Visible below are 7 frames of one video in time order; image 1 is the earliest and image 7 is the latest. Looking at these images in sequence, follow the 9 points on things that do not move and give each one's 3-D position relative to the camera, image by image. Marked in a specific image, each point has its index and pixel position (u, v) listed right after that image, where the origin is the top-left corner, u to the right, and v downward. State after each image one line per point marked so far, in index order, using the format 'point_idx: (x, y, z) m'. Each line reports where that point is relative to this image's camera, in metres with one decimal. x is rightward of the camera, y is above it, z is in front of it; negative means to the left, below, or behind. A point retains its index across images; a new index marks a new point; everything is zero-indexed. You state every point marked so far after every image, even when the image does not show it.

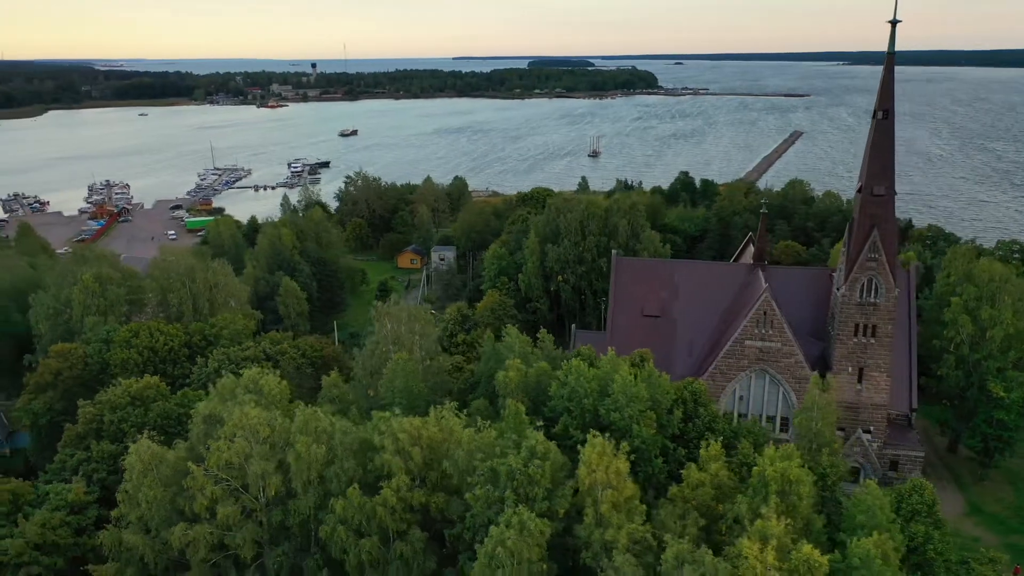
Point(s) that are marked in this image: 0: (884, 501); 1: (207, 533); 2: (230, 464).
0: (+8.2, -4.7, +18.4) m
1: (-7.1, -5.7, +19.2) m
2: (-6.6, -4.2, +19.7) m
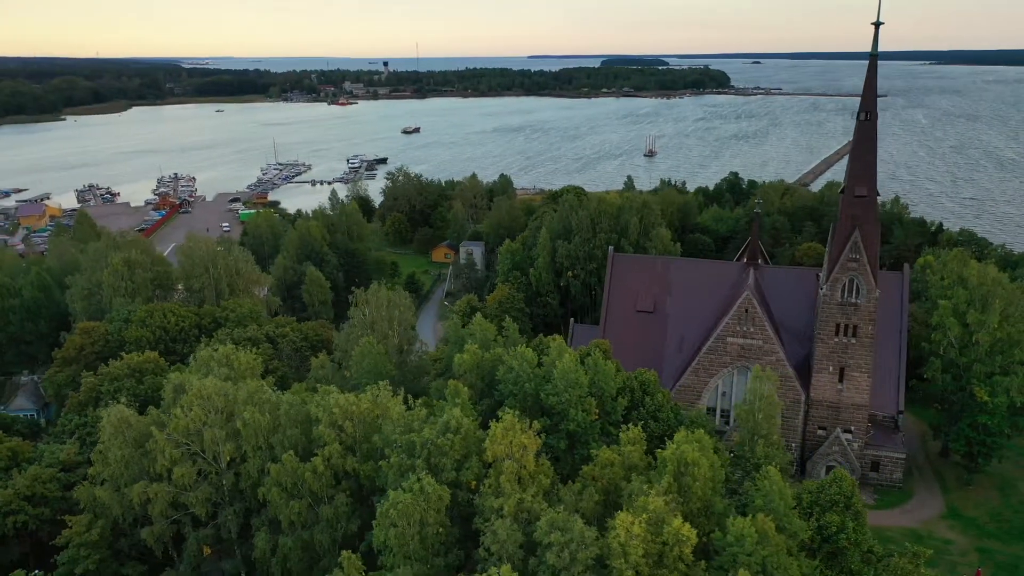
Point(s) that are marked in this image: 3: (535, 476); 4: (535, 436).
0: (+6.3, -4.6, +19.1) m
1: (-8.9, -5.2, +21.2) m
2: (-8.4, -3.7, +21.6) m
3: (+0.6, -4.2, +18.4) m
4: (+0.6, -3.4, +18.9) m
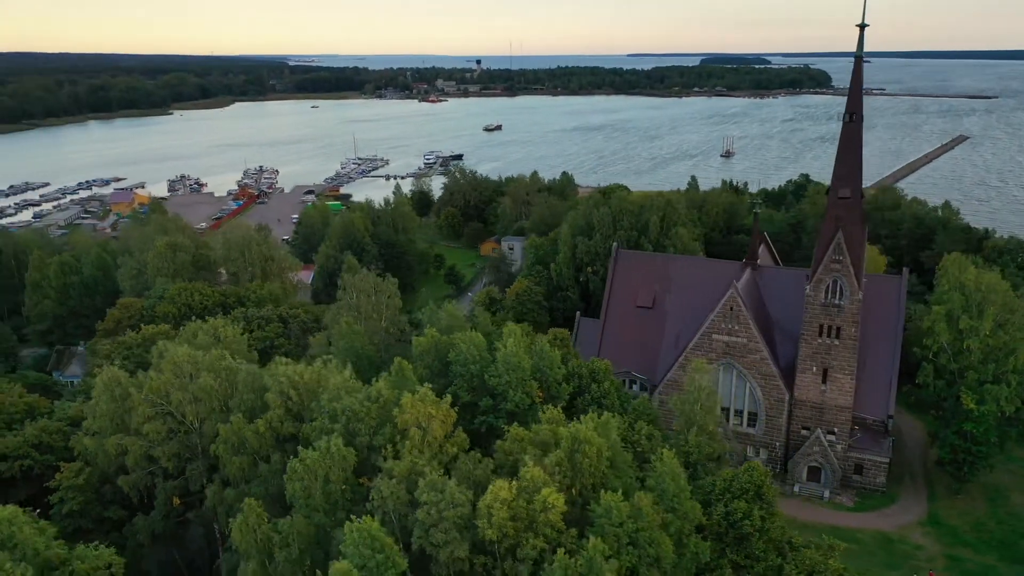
0: (+4.0, -4.4, +20.1) m
1: (-10.9, -4.5, +23.8) m
2: (-10.2, -3.0, +24.2) m
3: (-1.7, -3.8, +20.1) m
4: (-1.6, -3.0, +20.5) m
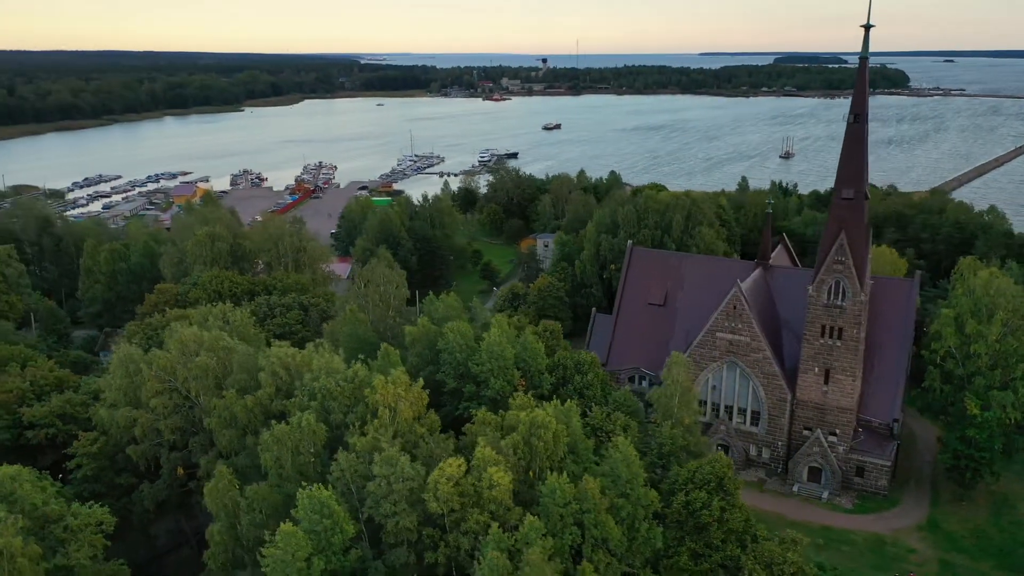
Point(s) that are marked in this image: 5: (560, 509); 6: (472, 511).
0: (+3.0, -4.2, +20.8) m
1: (-11.5, -4.0, +25.7) m
2: (-10.8, -2.5, +26.0) m
3: (-2.6, -3.5, +21.2) m
4: (-2.5, -2.7, +21.7) m
5: (+1.1, -5.0, +18.8) m
6: (-0.9, -5.0, +18.3) m
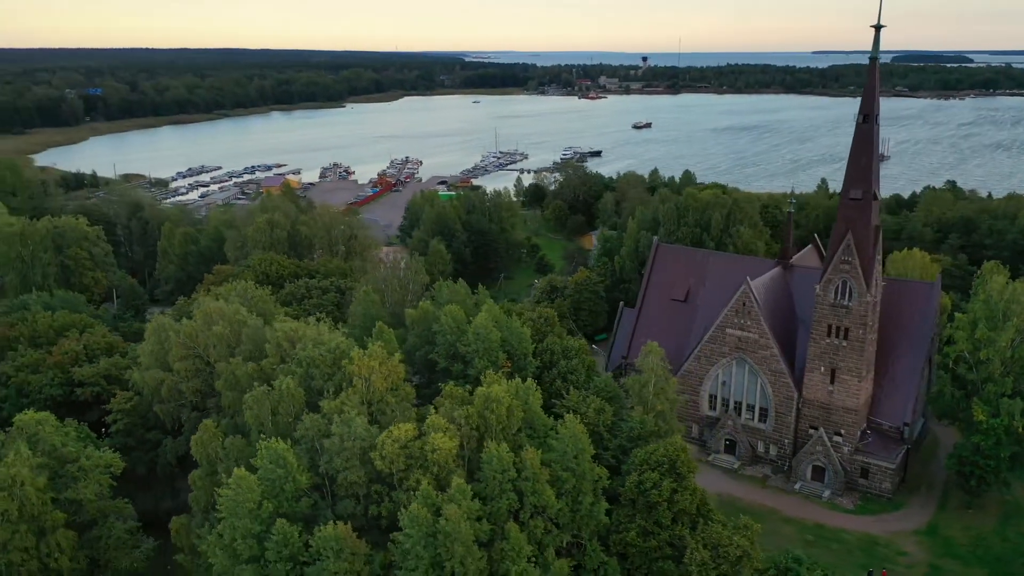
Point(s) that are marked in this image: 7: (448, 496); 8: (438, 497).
0: (+1.8, -3.9, +22.1) m
1: (-12.1, -3.2, +28.7) m
2: (-11.3, -1.7, +28.9) m
3: (-3.7, -3.0, +23.2) m
4: (-3.5, -2.2, +23.6) m
5: (-0.3, -4.6, +20.4) m
6: (-2.4, -4.5, +20.1) m
7: (-1.5, -4.7, +18.8) m
8: (-1.7, -4.8, +18.8) m
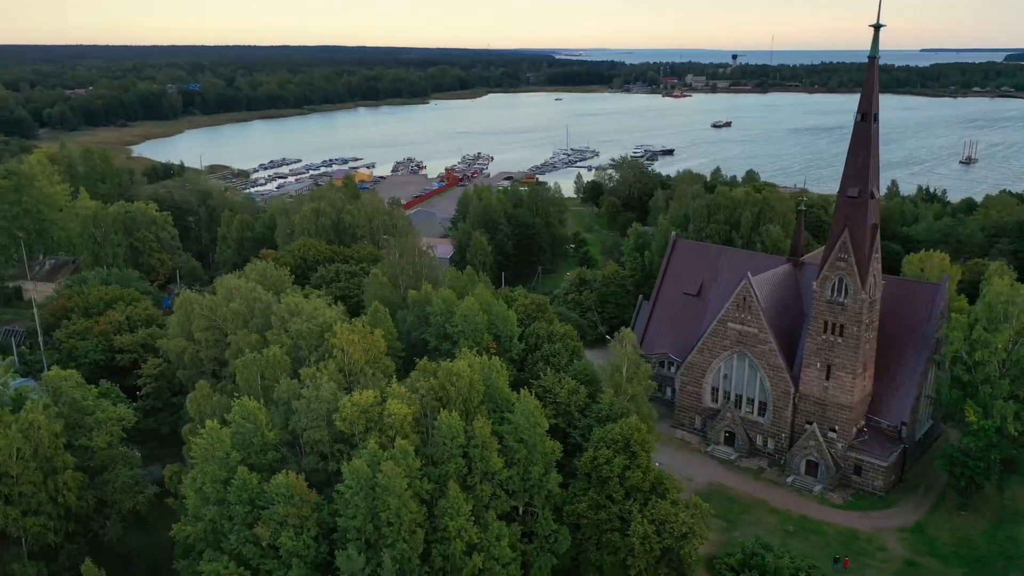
0: (+0.6, -3.4, +23.6) m
1: (-12.5, -2.3, +31.6) m
2: (-11.6, -0.8, +31.7) m
3: (-4.8, -2.4, +25.3) m
4: (-4.5, -1.6, +25.7) m
5: (-1.7, -4.1, +22.1) m
6: (-3.8, -3.9, +22.1) m
7: (-3.0, -4.2, +20.7) m
8: (-3.2, -4.2, +20.7) m
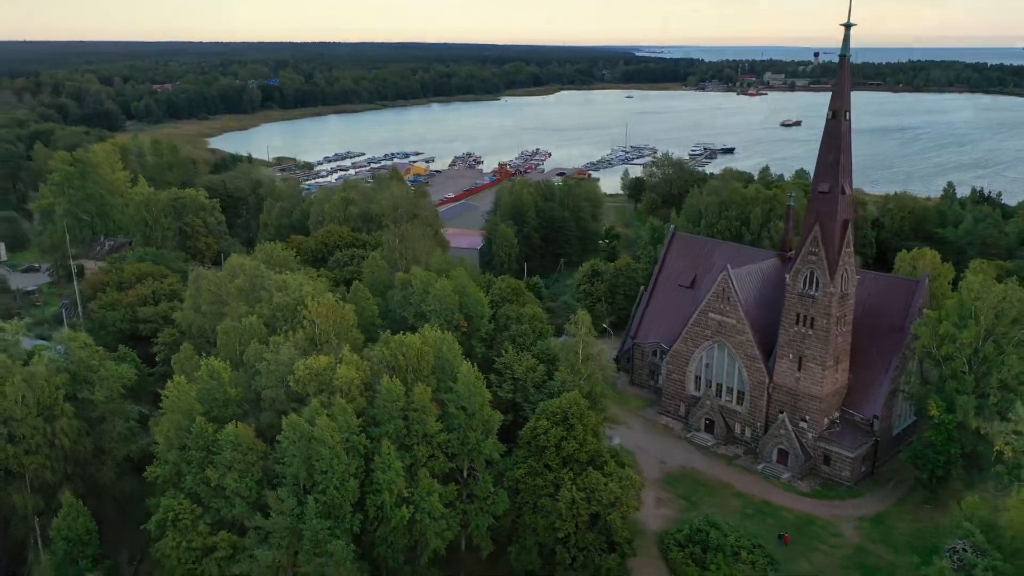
0: (-1.2, -2.8, +25.6) m
1: (-13.4, -1.3, +34.7) m
2: (-12.5, +0.1, +34.8) m
3: (-6.3, -1.6, +27.7) m
4: (-6.0, -0.8, +28.1) m
5: (-3.6, -3.4, +24.4) m
6: (-5.7, -3.2, +24.5) m
7: (-5.0, -3.5, +23.0) m
8: (-5.3, -3.5, +23.1) m
